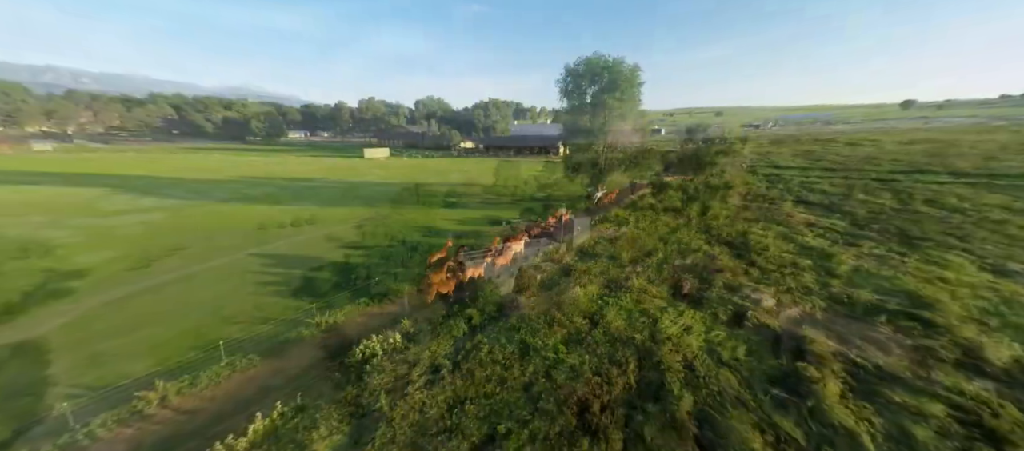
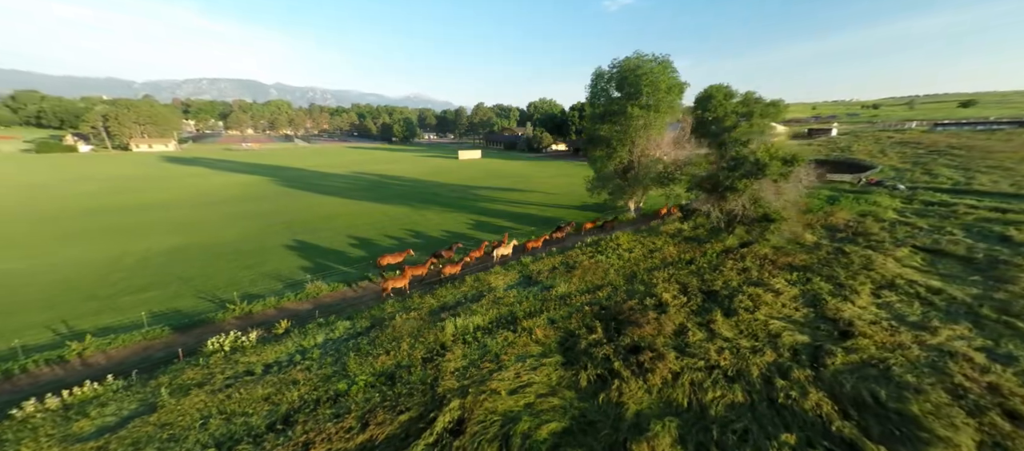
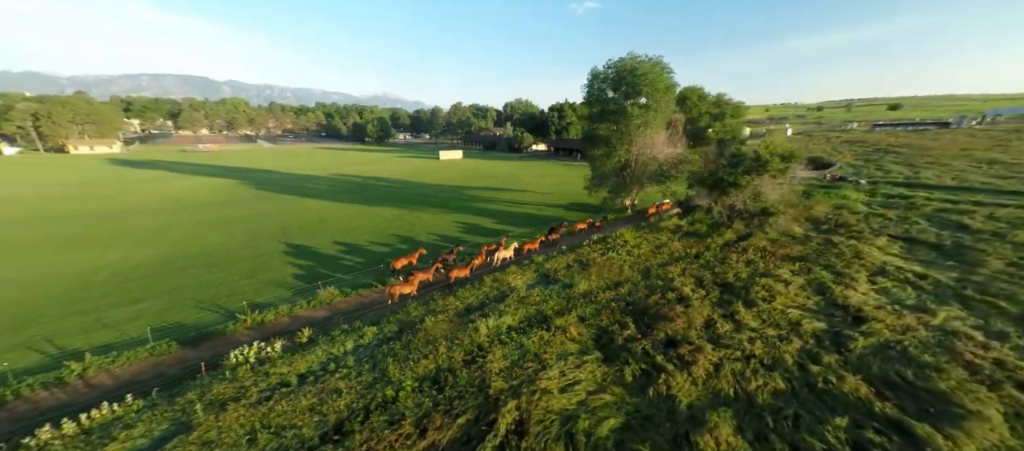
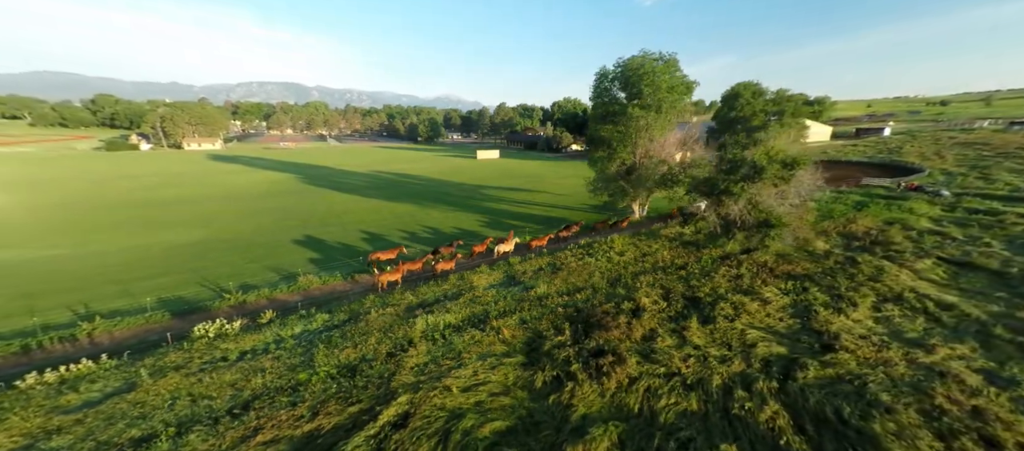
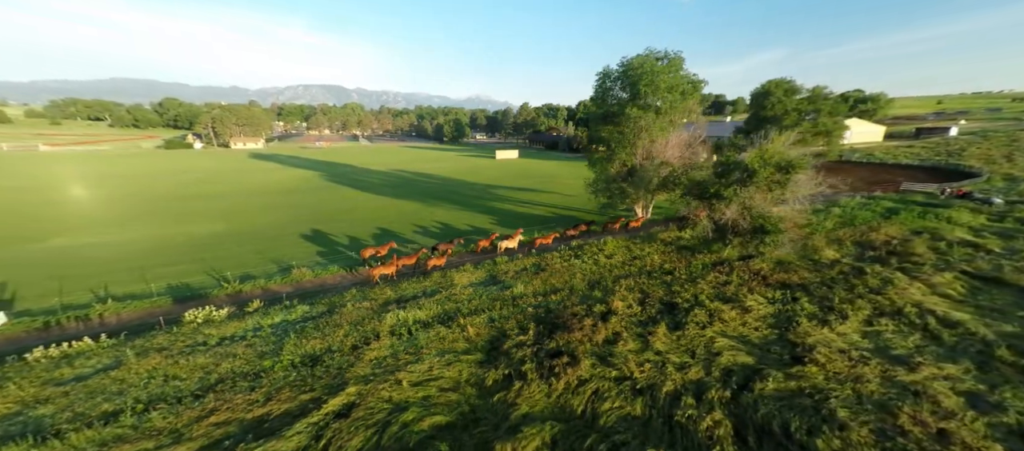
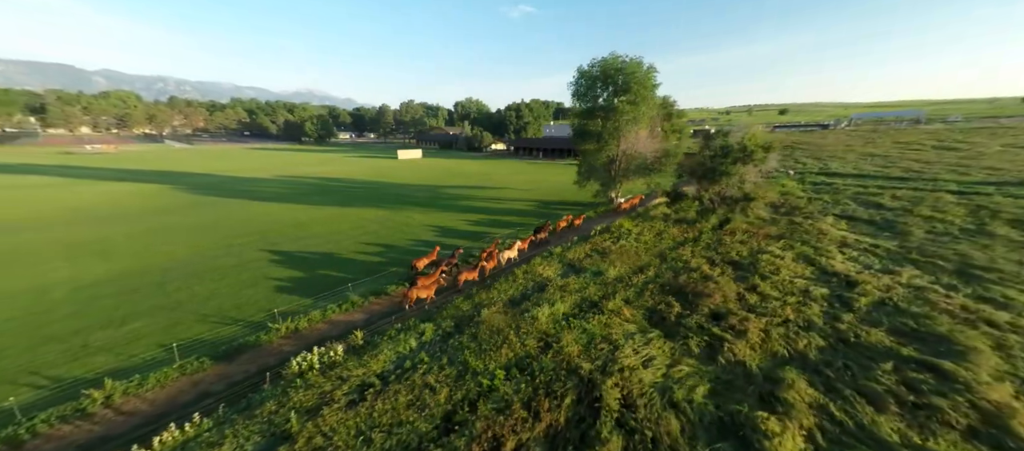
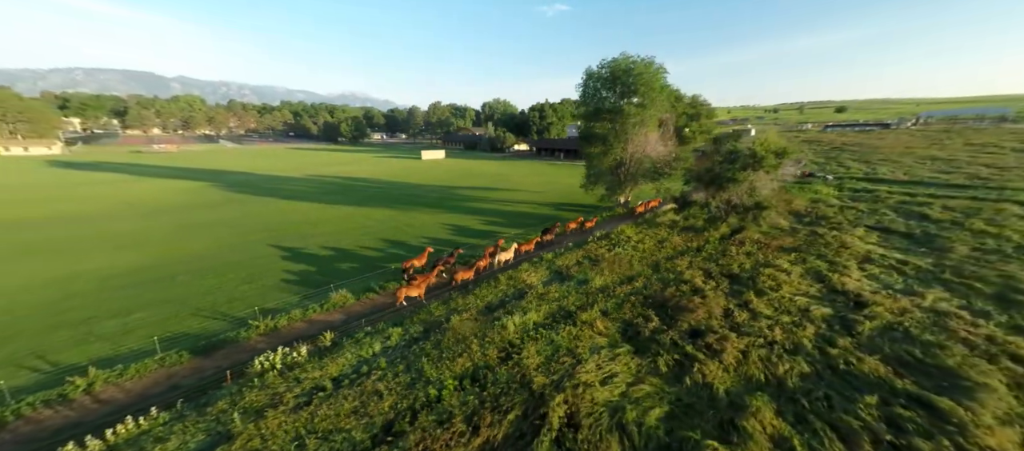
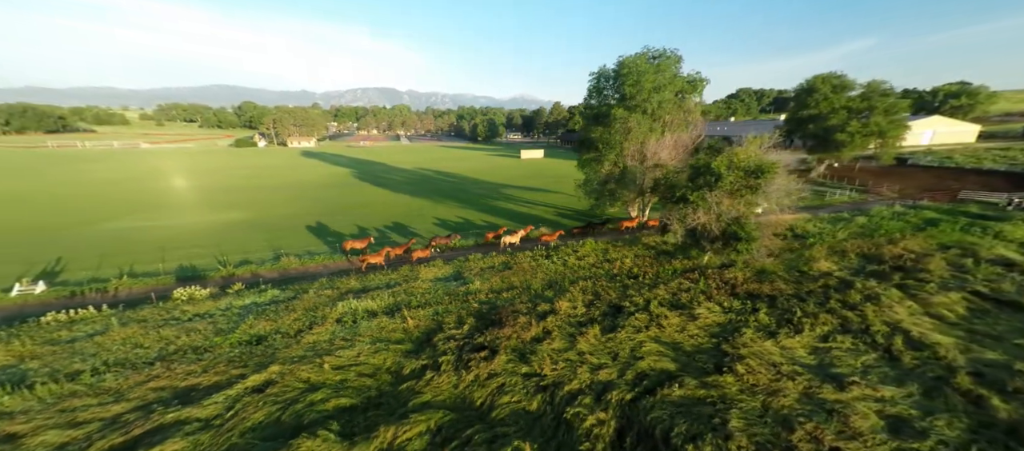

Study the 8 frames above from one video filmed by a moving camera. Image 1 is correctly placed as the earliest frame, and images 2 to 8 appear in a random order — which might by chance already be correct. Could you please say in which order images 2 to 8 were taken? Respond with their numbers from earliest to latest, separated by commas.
6, 7, 3, 2, 4, 5, 8
